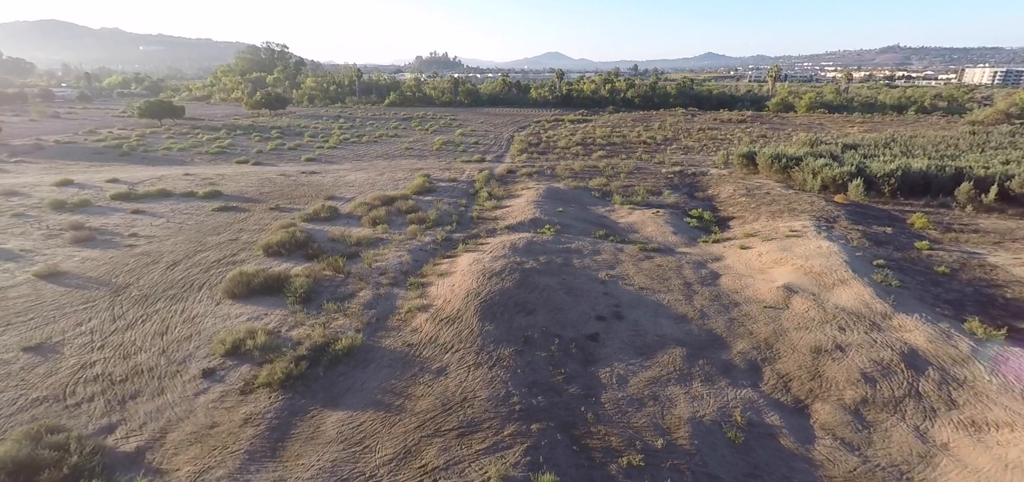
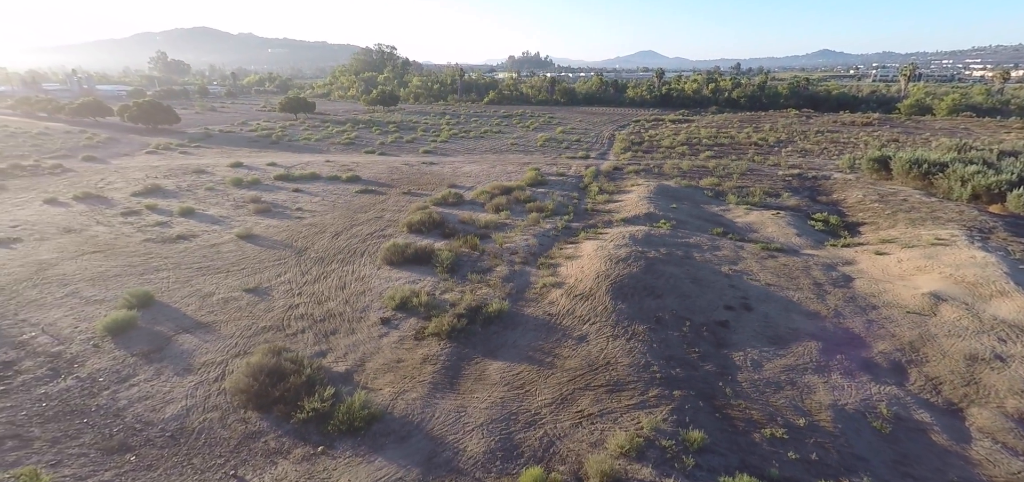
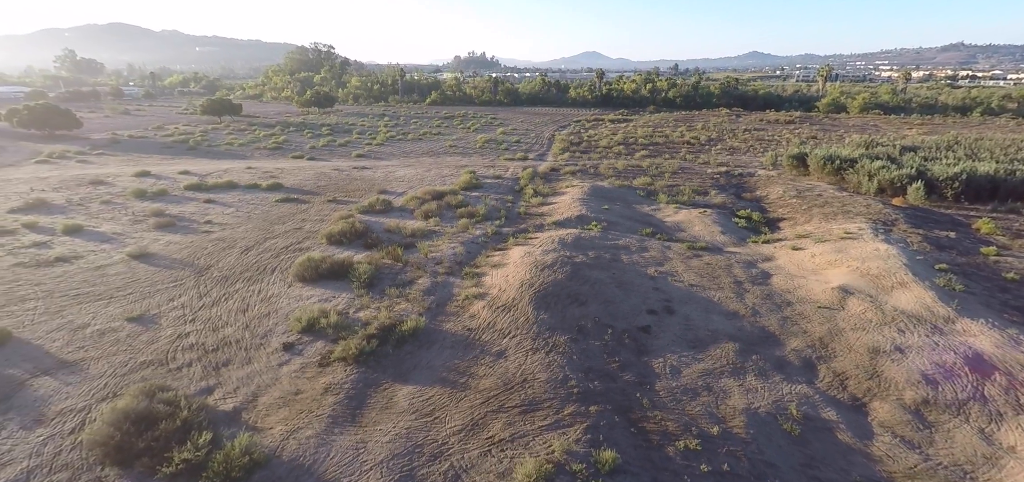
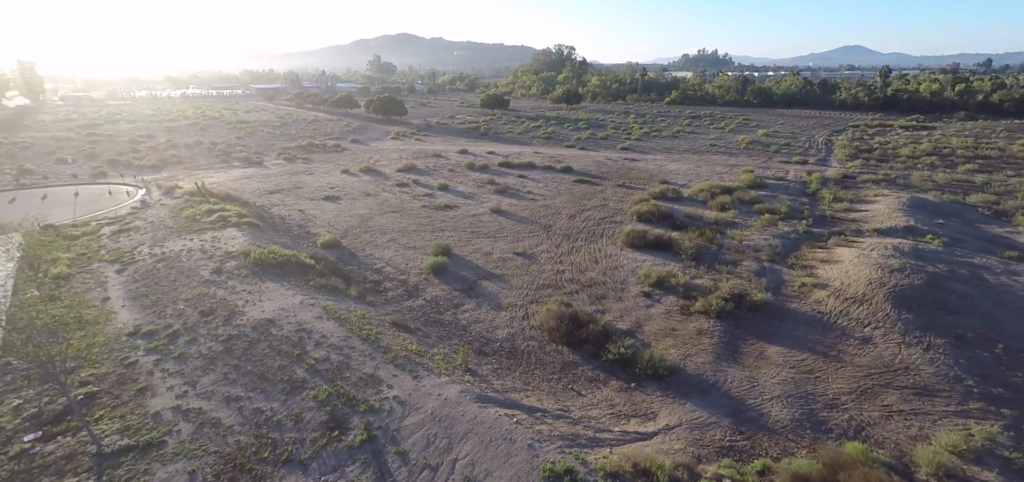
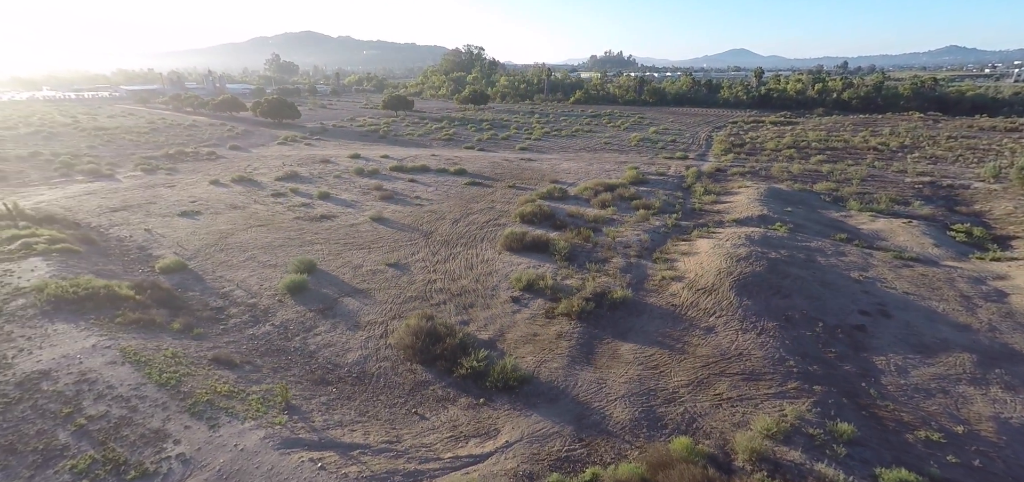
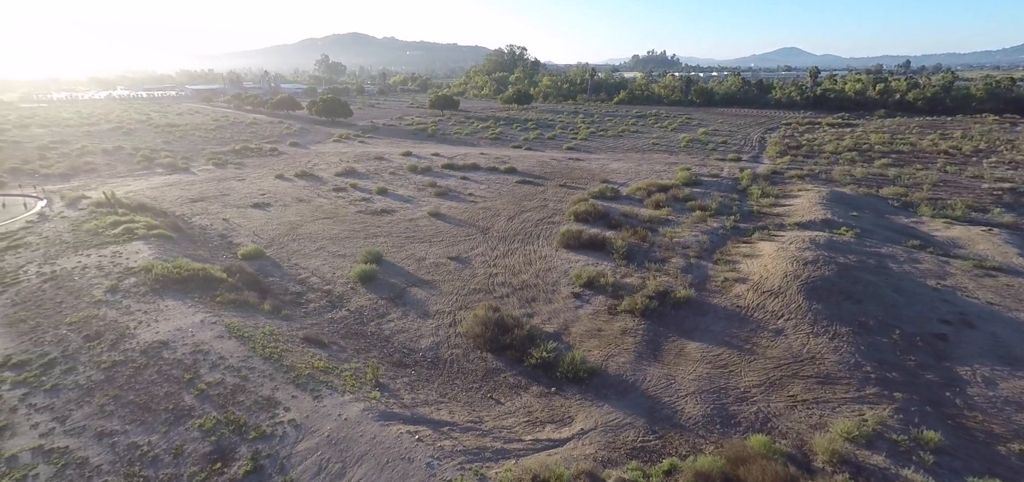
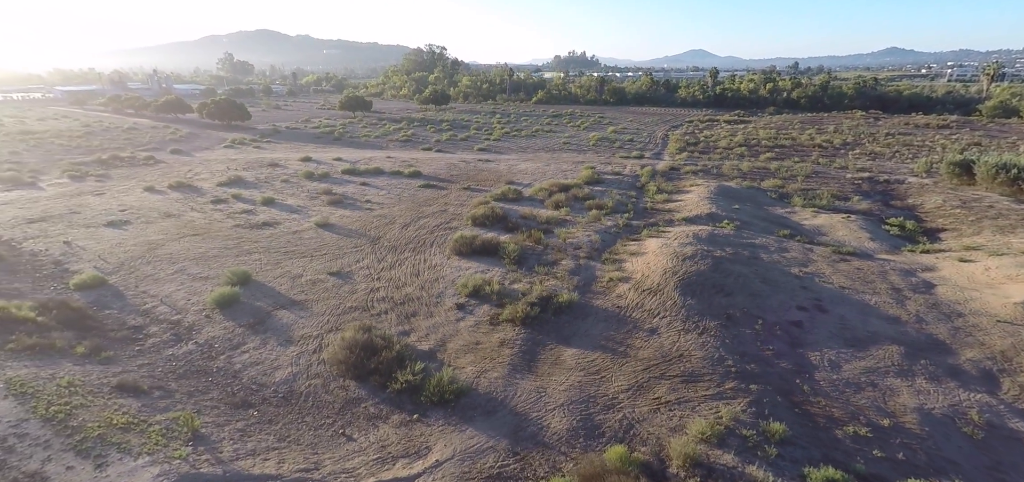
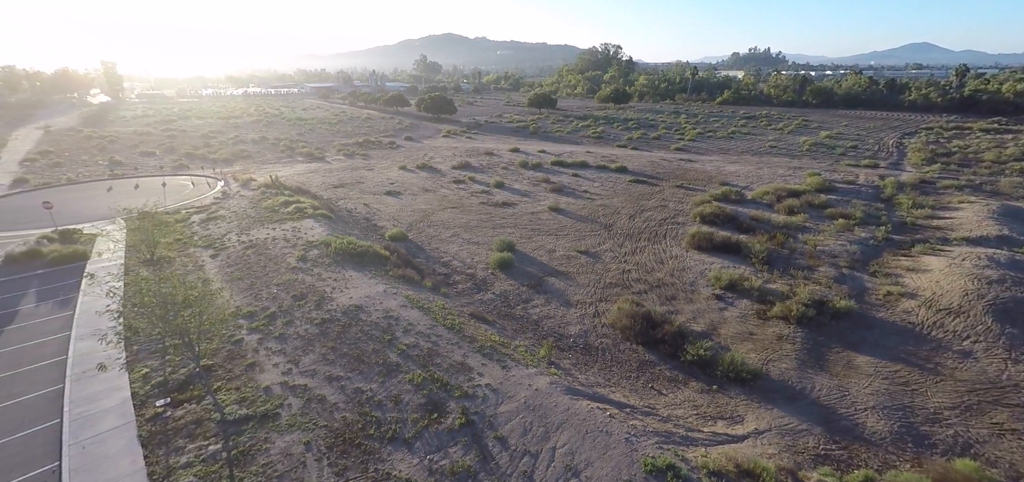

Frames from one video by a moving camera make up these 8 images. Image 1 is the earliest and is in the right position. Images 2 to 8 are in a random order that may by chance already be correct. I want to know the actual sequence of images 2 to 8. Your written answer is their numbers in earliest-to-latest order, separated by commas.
3, 2, 7, 5, 6, 4, 8
